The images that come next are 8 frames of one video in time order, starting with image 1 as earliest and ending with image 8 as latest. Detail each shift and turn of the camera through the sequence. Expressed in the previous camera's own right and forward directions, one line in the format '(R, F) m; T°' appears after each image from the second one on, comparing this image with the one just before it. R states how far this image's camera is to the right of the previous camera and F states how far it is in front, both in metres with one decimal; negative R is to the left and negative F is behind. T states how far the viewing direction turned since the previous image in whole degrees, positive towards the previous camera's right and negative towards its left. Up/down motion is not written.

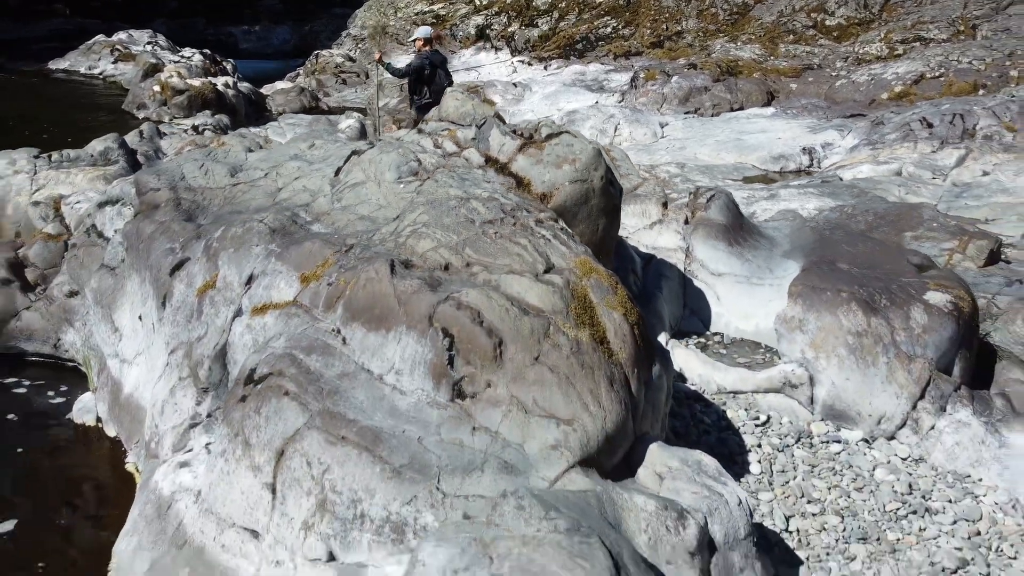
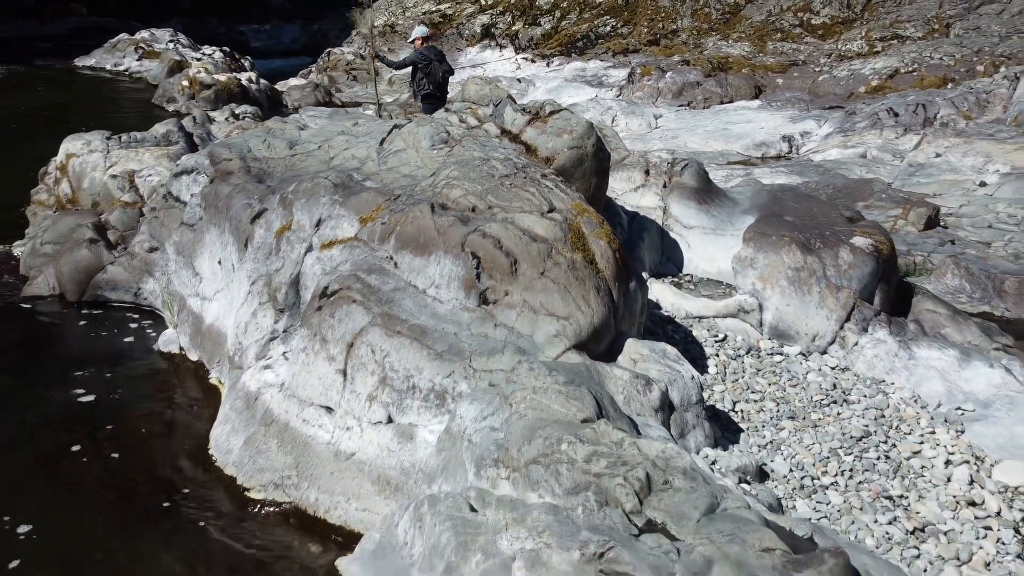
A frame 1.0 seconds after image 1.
(-0.1, -1.6) m; 0°
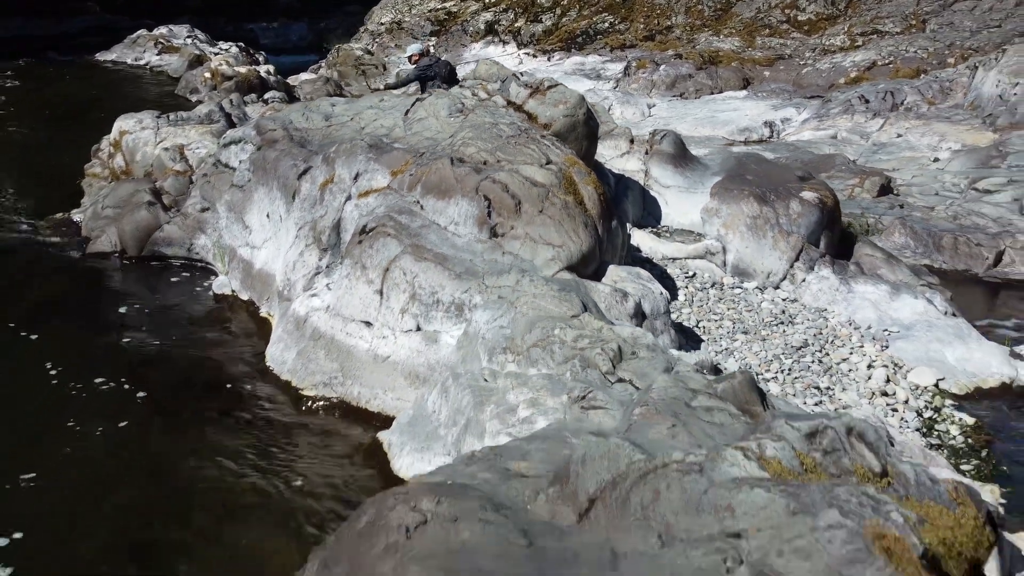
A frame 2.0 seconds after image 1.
(0.0, -1.5) m; 0°
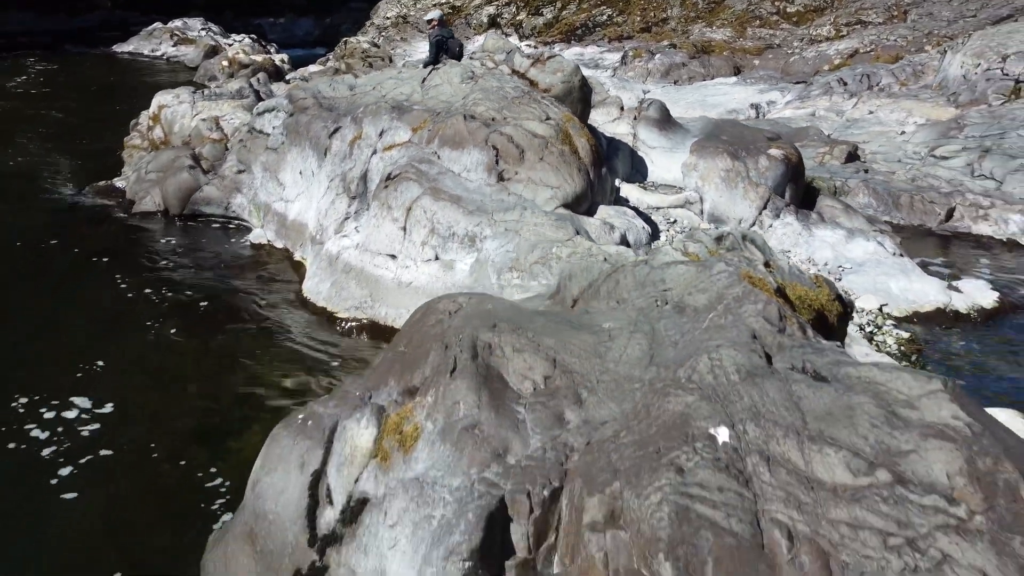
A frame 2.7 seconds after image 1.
(0.0, -1.3) m; 0°
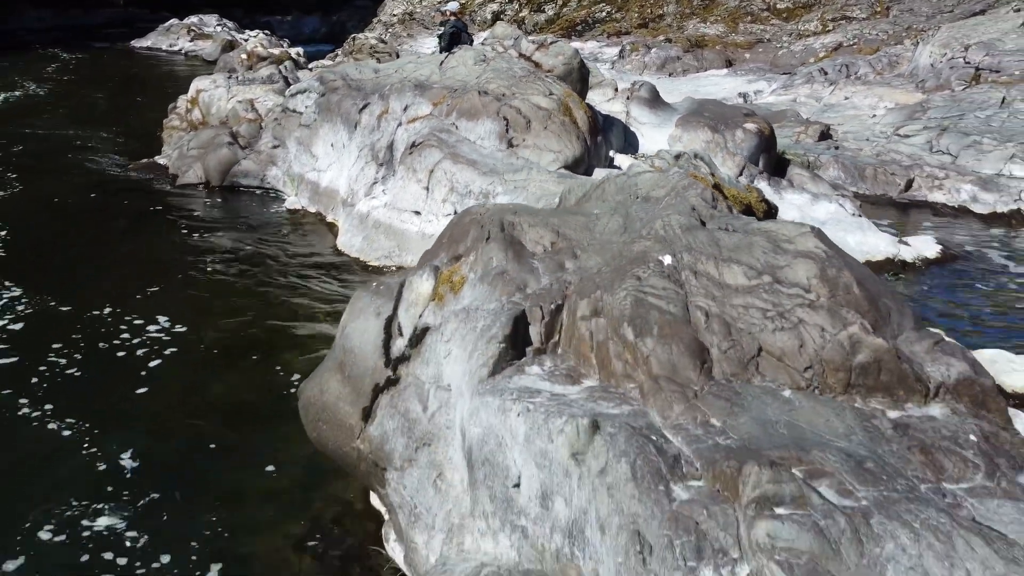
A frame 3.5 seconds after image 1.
(-0.1, -1.5) m; 0°
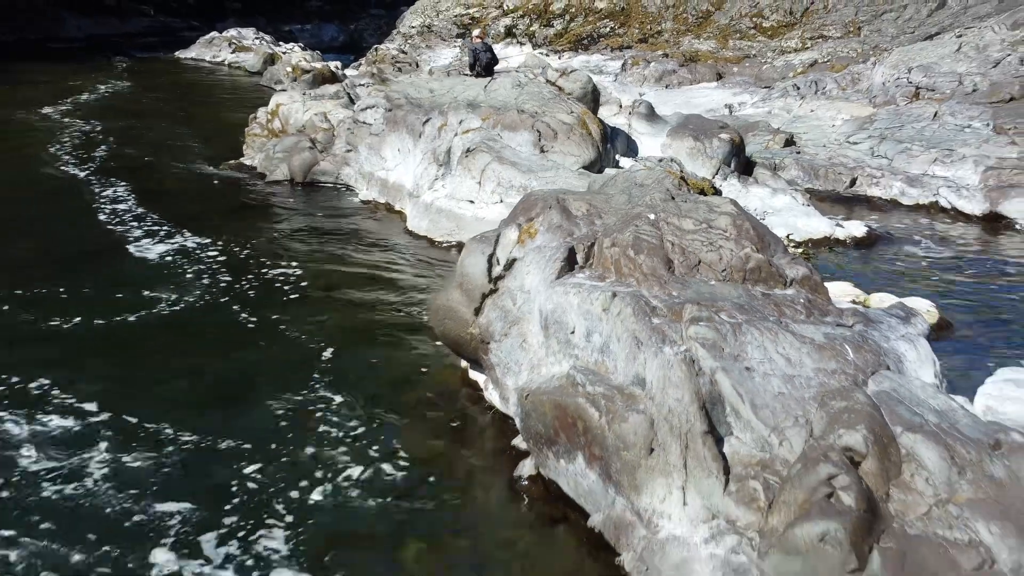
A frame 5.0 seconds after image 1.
(-0.4, -3.5) m; 0°
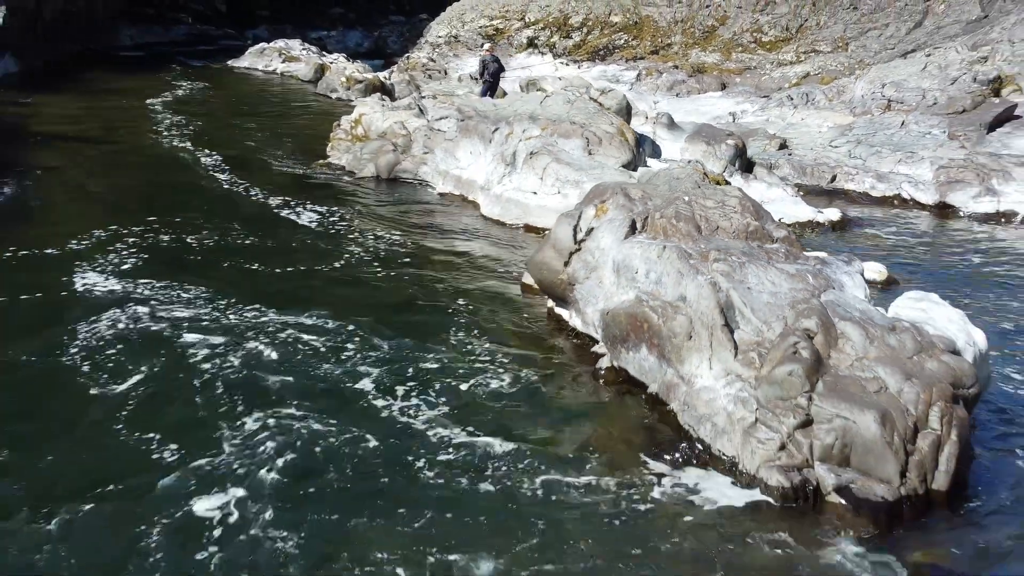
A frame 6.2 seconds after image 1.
(-0.8, -4.1) m; 0°
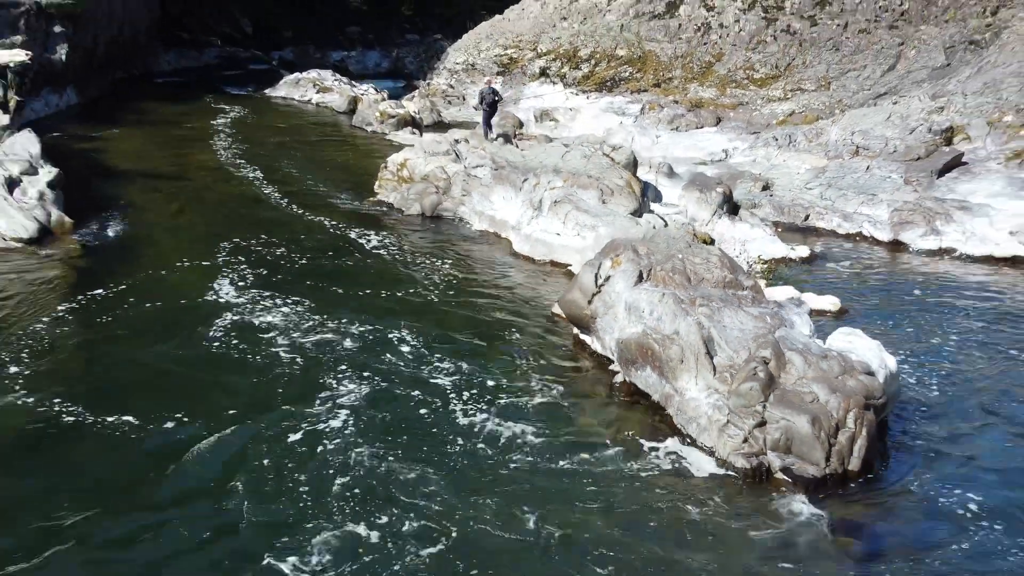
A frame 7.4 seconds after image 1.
(-0.5, -4.0) m; 0°
